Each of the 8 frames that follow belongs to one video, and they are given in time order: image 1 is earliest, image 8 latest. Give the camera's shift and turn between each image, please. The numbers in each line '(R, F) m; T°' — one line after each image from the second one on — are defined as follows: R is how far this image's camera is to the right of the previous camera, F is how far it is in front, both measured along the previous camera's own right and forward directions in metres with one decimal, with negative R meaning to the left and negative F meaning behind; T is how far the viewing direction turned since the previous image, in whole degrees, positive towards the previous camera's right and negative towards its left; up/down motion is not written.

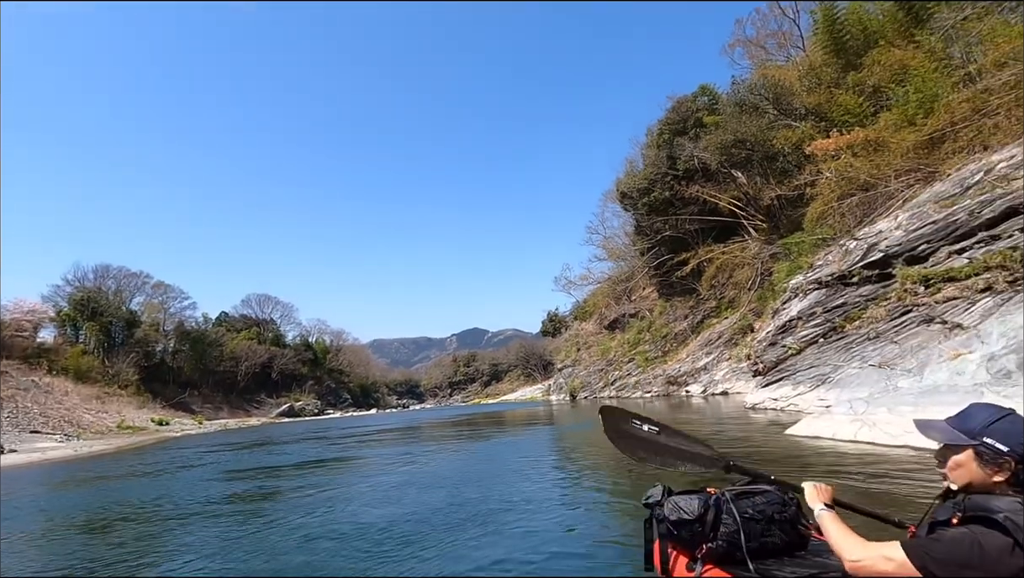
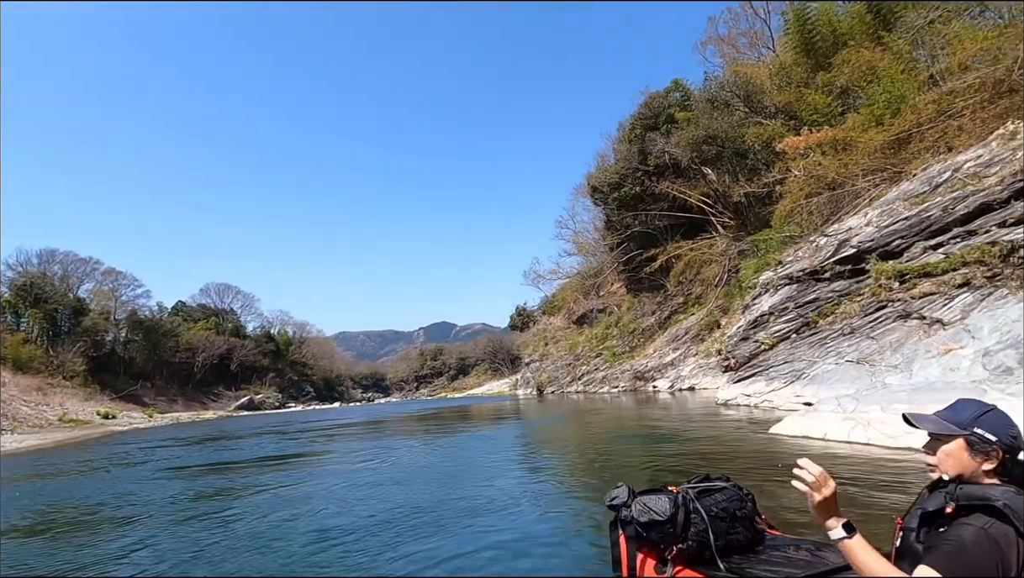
(0.0, +0.3) m; +3°
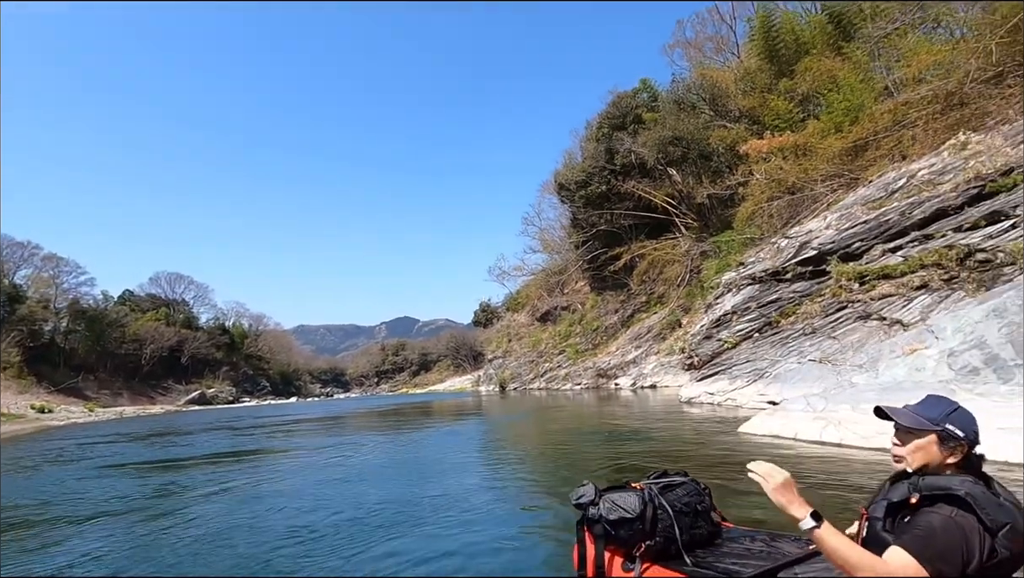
(0.0, +0.1) m; +3°
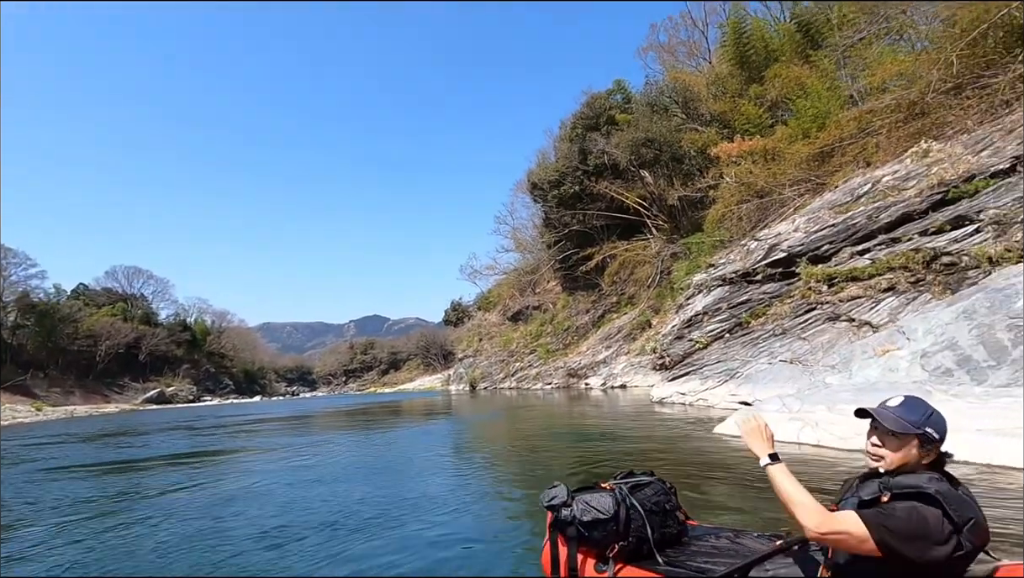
(0.0, +0.1) m; +3°
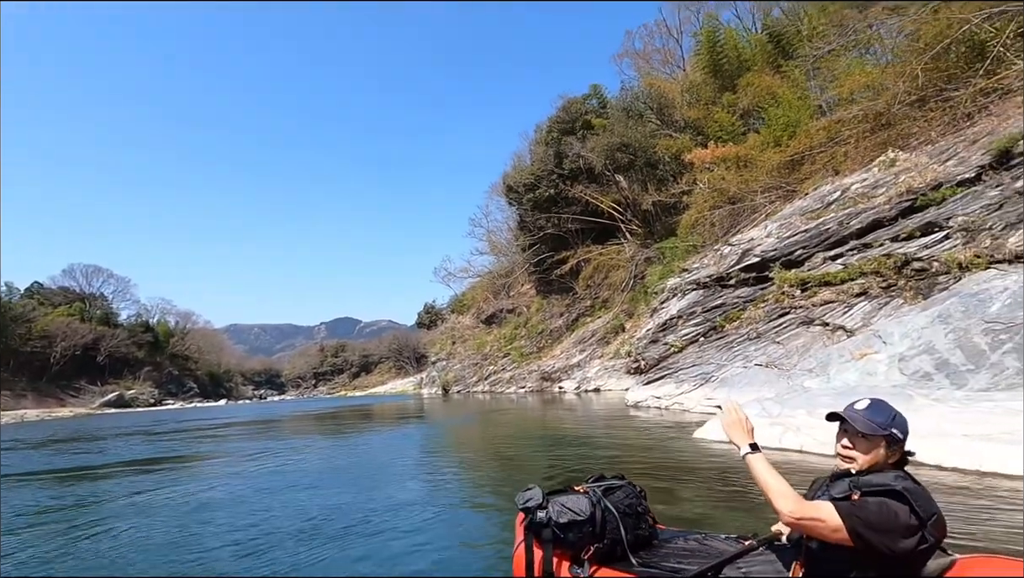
(0.0, +0.1) m; +2°
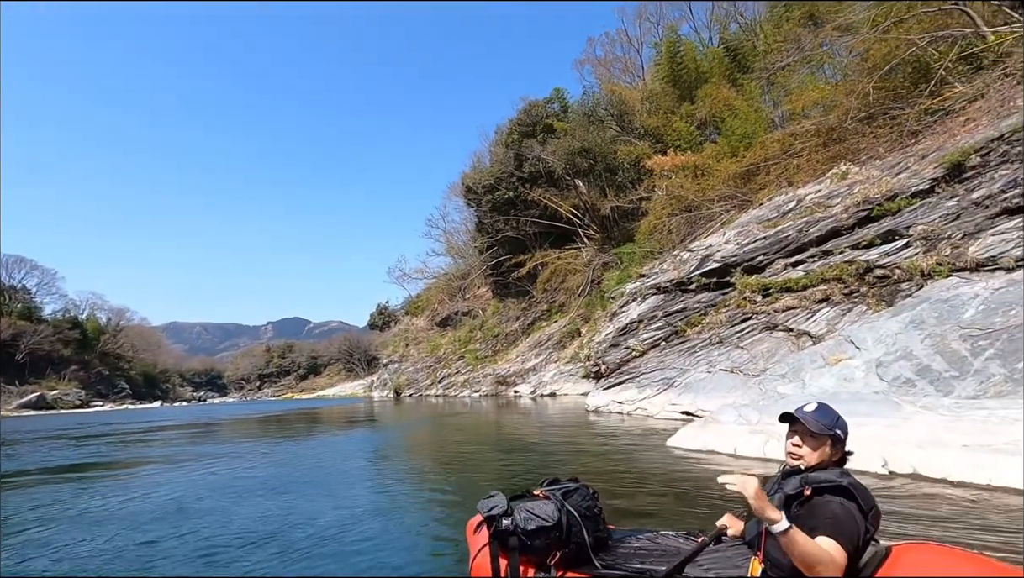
(-0.1, +0.3) m; +4°
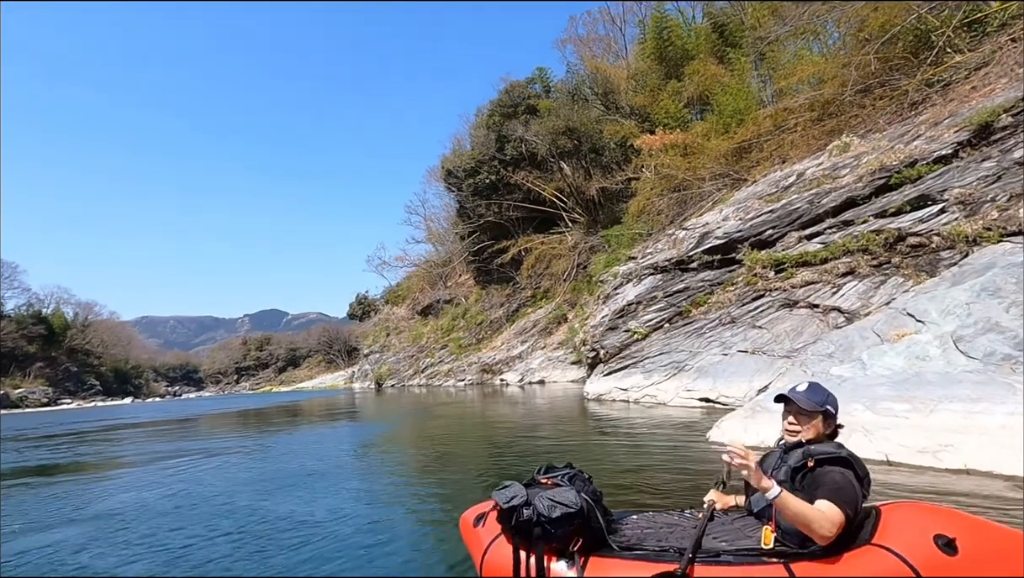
(-0.1, +0.6) m; +2°
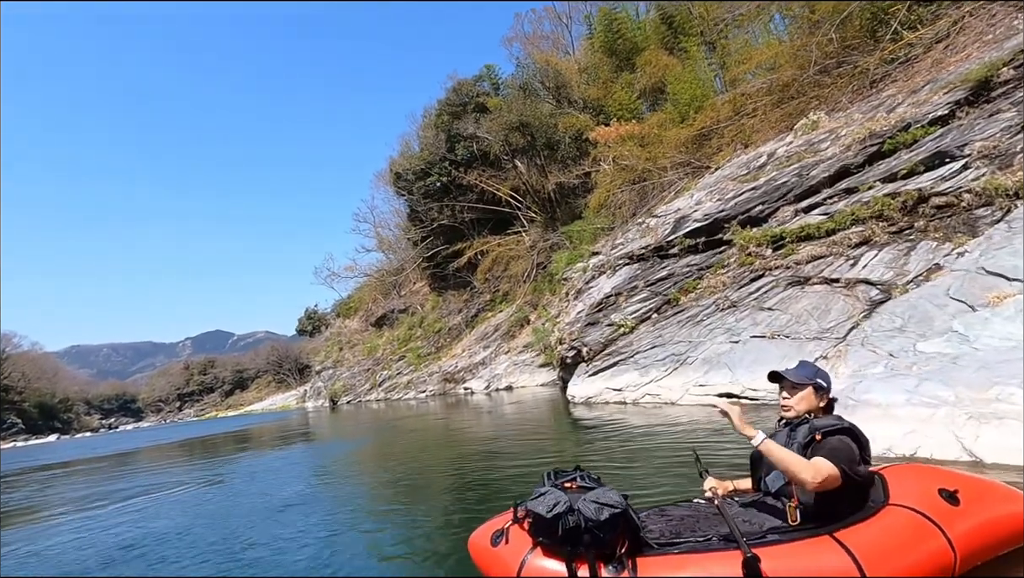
(-0.2, +0.8) m; +4°
